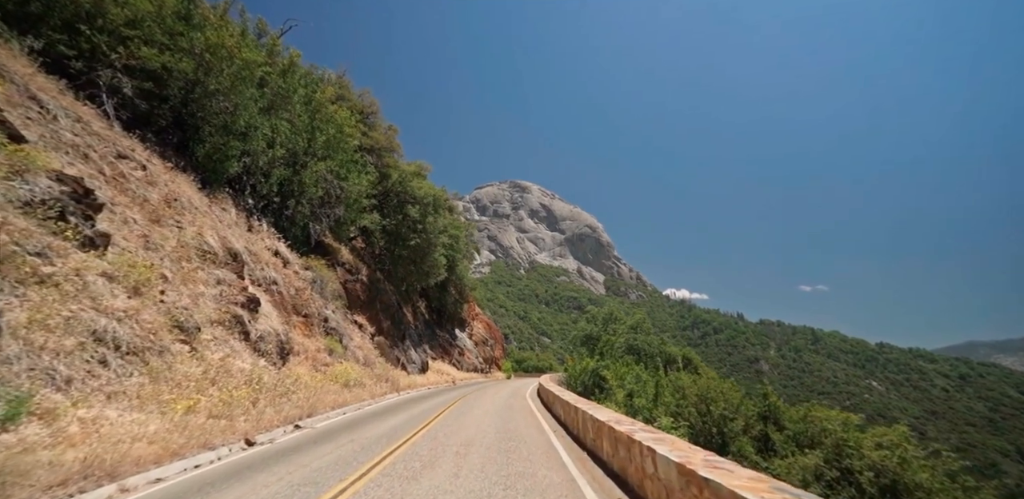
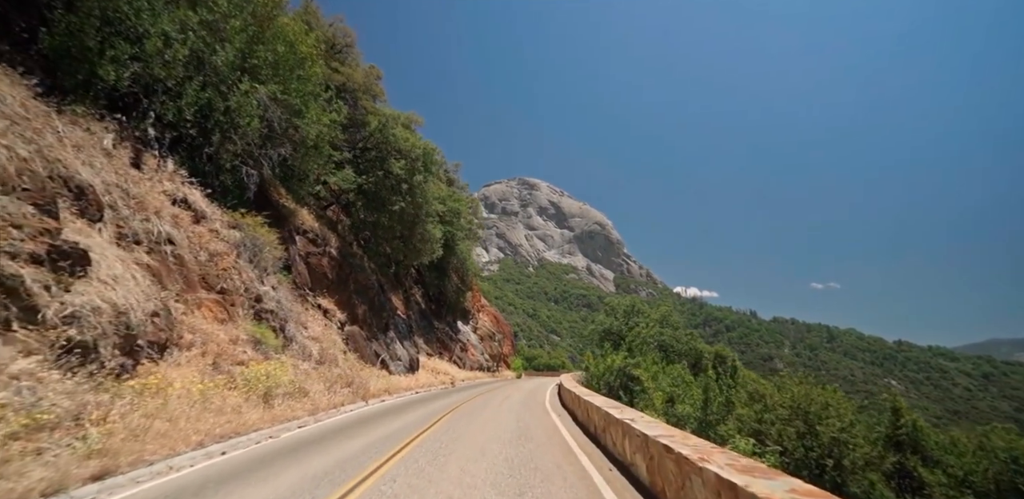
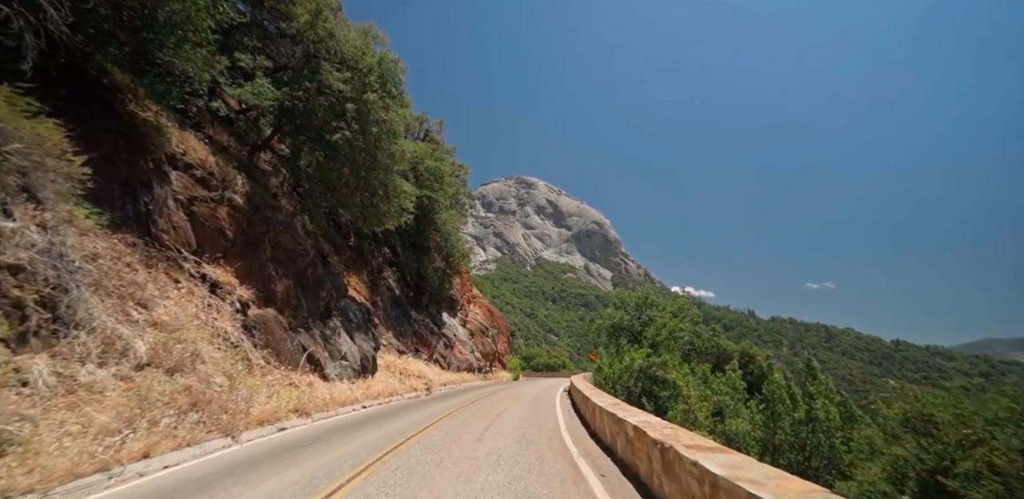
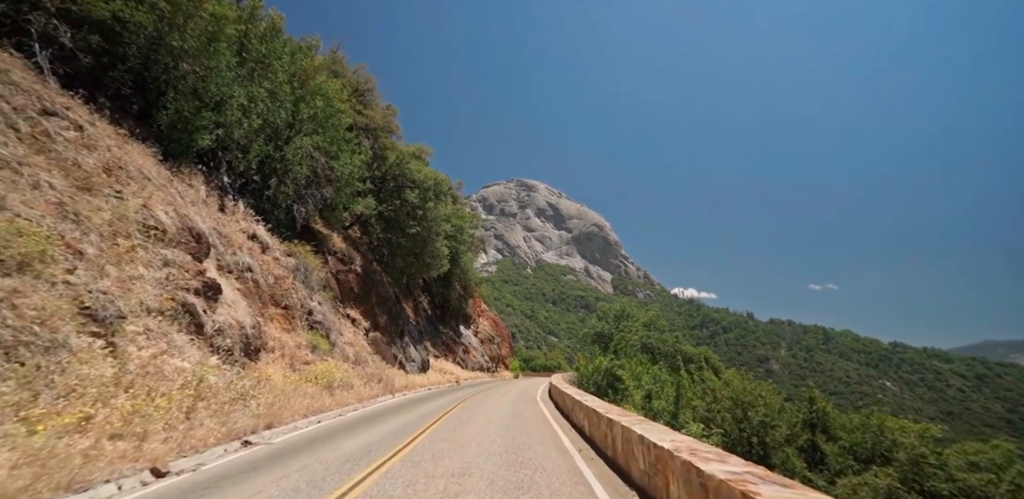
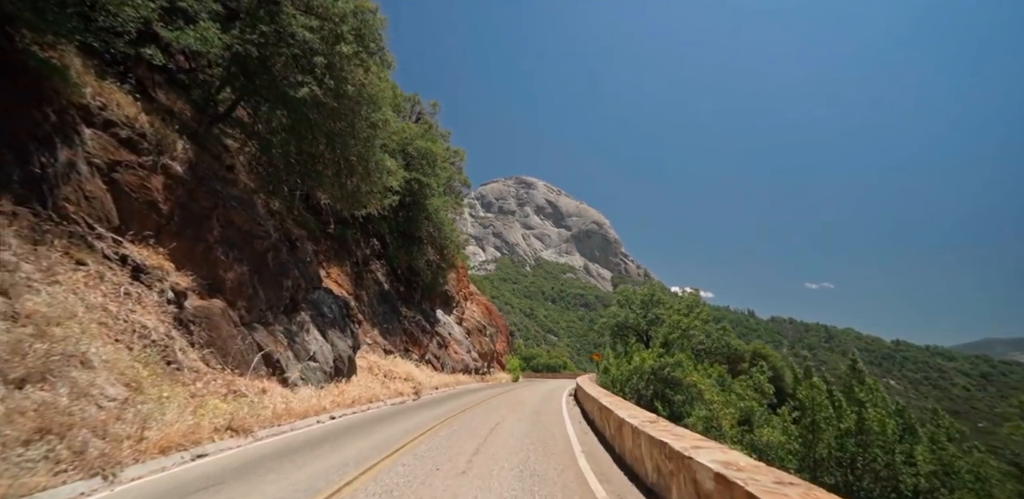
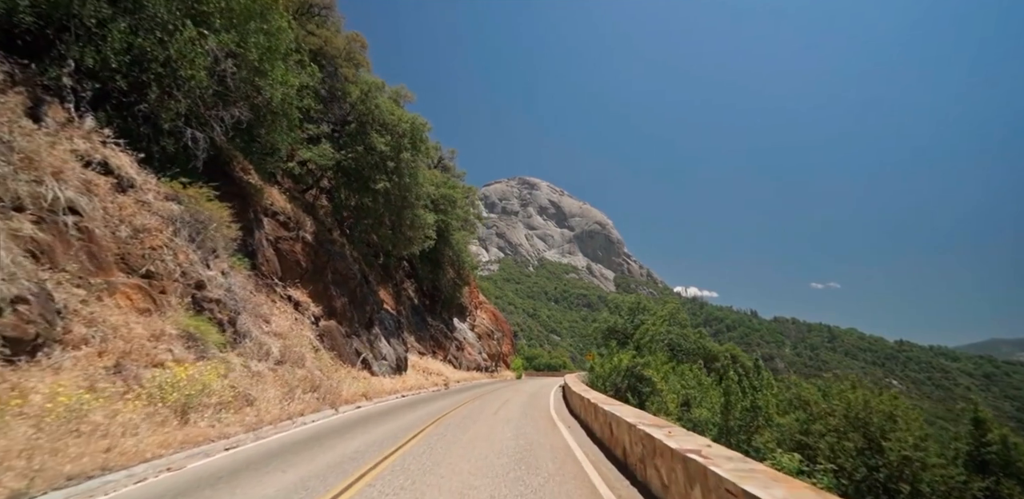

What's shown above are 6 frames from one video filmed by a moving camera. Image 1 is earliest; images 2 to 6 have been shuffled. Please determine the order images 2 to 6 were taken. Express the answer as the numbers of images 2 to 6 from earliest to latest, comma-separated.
4, 2, 6, 3, 5
